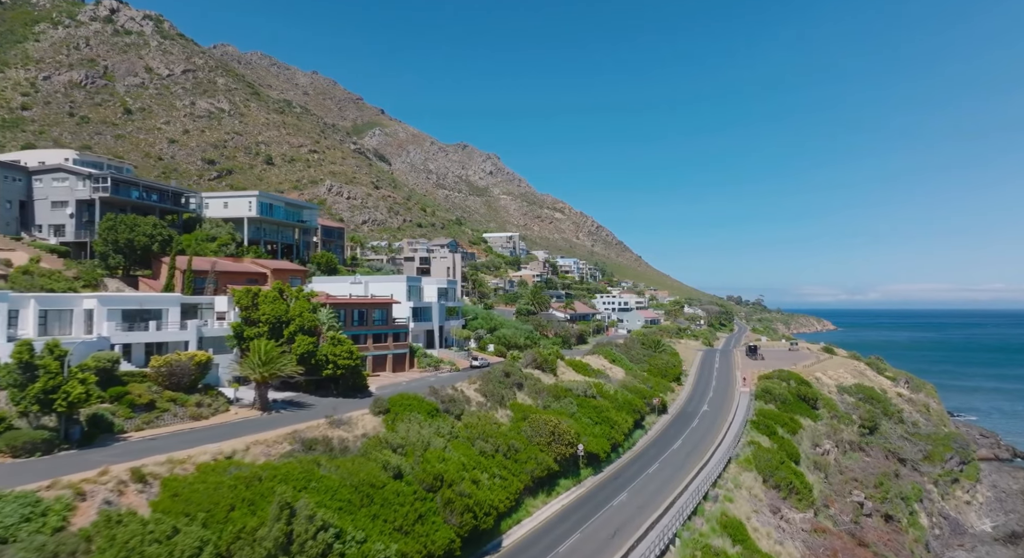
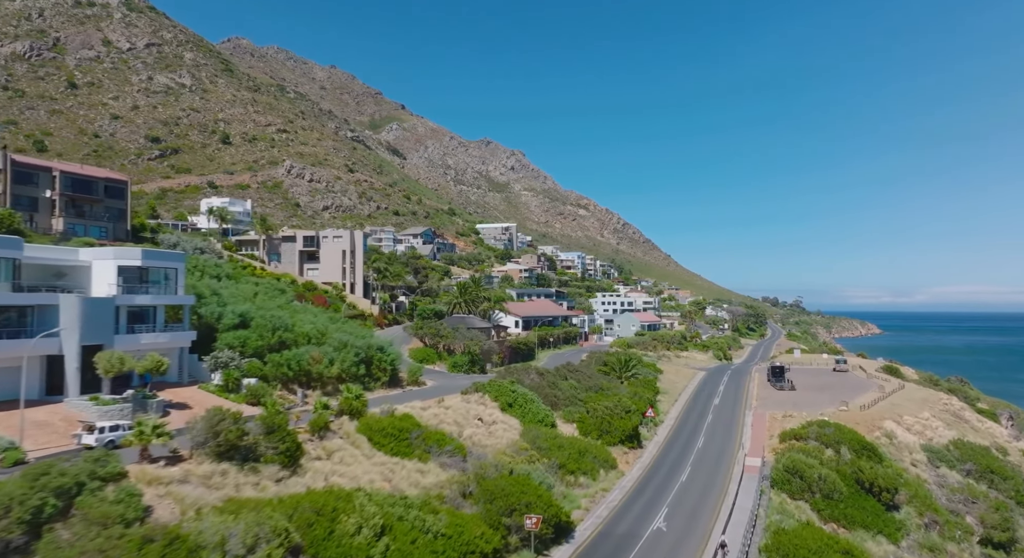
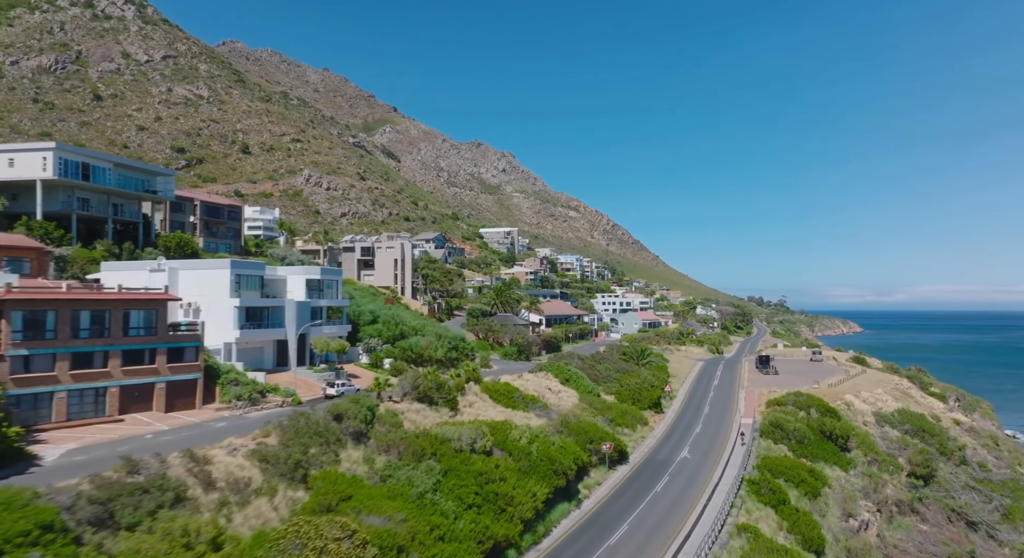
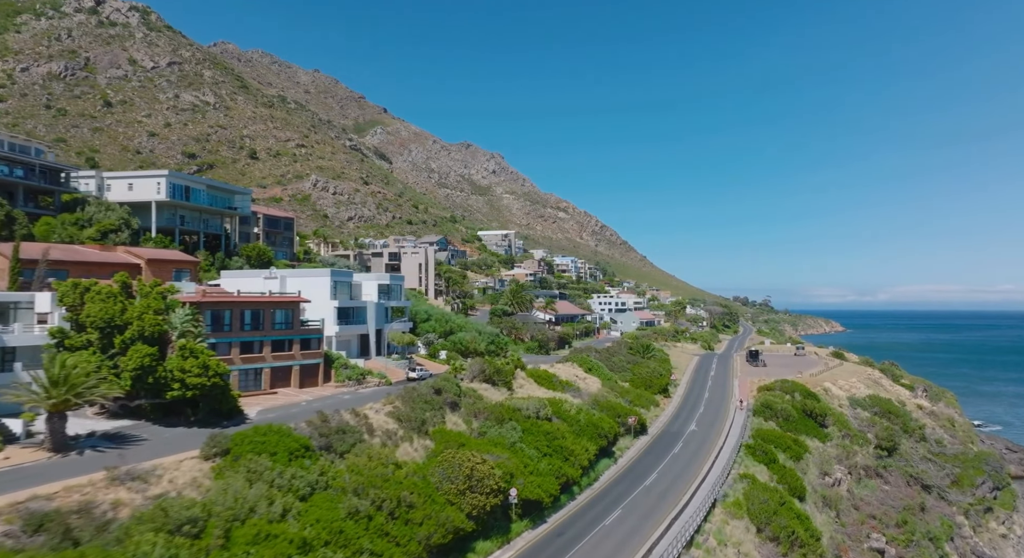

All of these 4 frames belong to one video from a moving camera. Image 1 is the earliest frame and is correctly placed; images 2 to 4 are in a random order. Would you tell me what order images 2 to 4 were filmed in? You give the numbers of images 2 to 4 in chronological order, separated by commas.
4, 3, 2
